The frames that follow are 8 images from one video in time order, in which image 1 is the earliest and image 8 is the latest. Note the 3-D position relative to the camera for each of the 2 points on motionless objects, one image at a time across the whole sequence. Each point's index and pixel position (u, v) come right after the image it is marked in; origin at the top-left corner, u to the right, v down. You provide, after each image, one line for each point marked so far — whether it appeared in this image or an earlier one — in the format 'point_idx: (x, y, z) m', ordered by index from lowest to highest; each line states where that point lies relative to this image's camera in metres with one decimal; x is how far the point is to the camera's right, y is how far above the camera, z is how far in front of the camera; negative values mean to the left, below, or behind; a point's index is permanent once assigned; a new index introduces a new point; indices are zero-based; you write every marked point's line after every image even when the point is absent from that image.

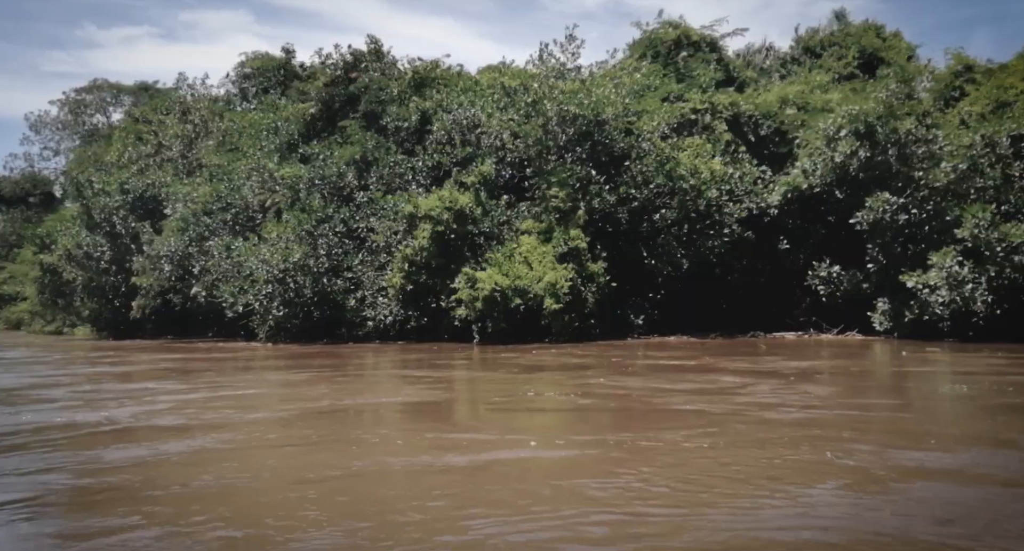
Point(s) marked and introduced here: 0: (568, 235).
0: (+1.2, +0.9, +19.7) m
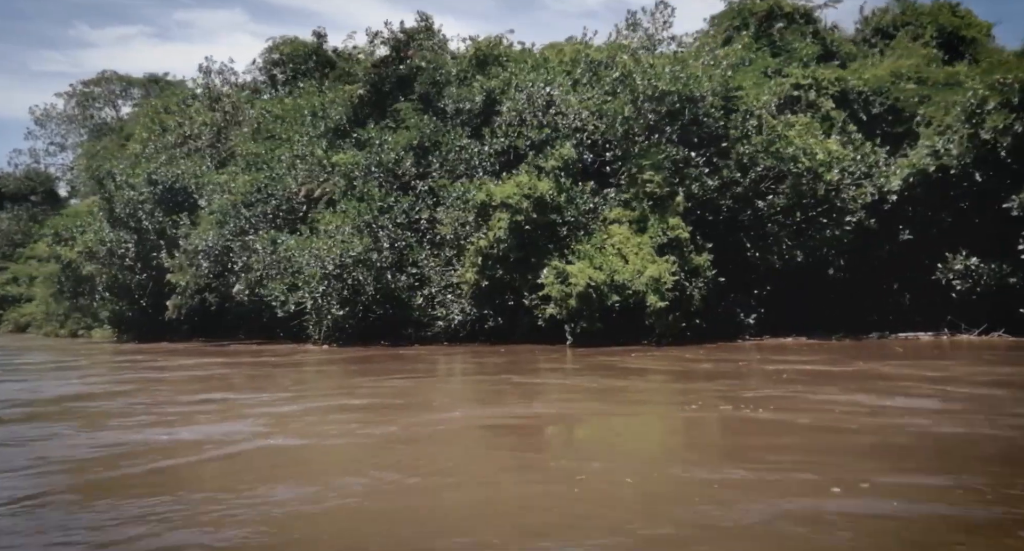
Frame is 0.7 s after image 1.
0: (+3.0, +1.0, +17.7) m
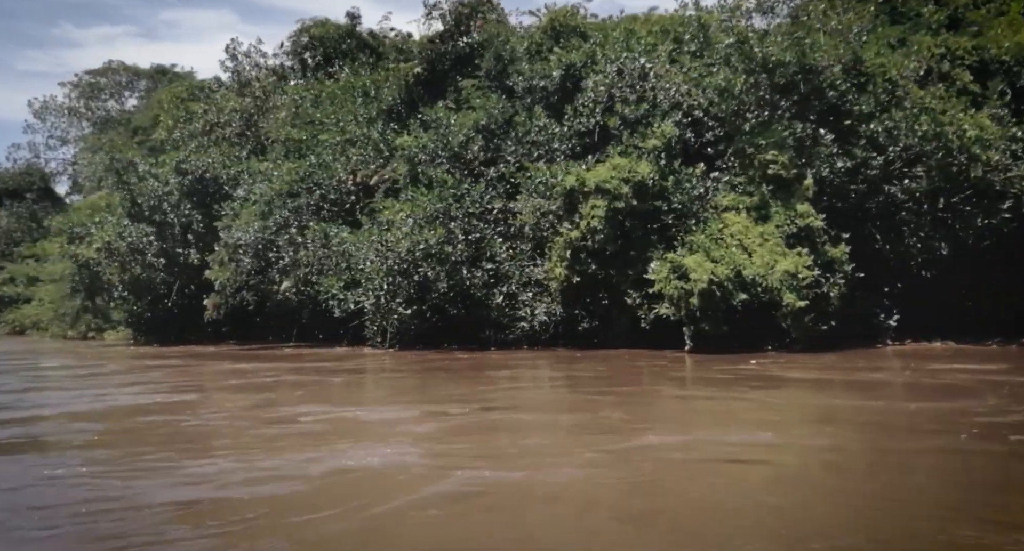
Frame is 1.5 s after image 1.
0: (+4.8, +1.1, +15.5) m
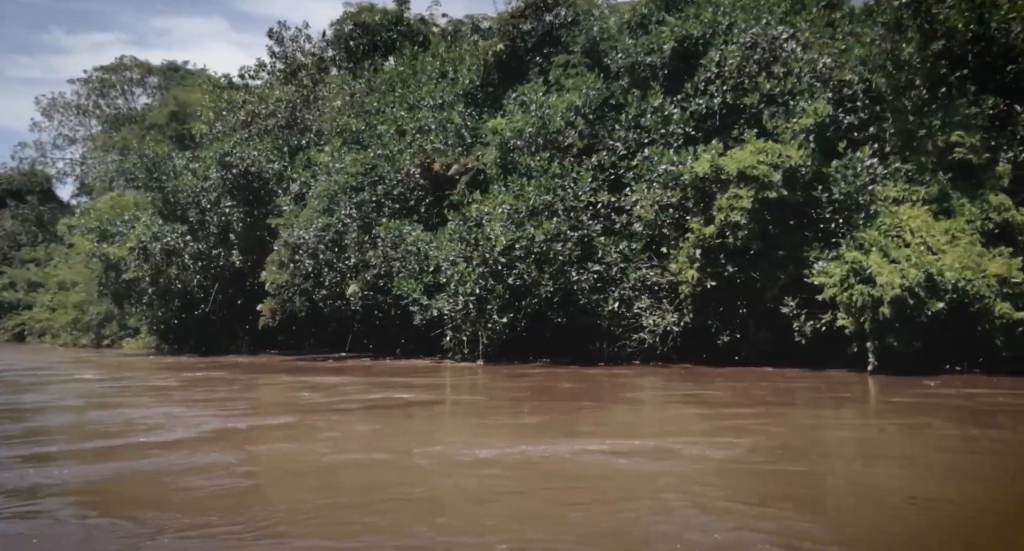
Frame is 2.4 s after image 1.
0: (+6.8, +1.0, +13.2) m
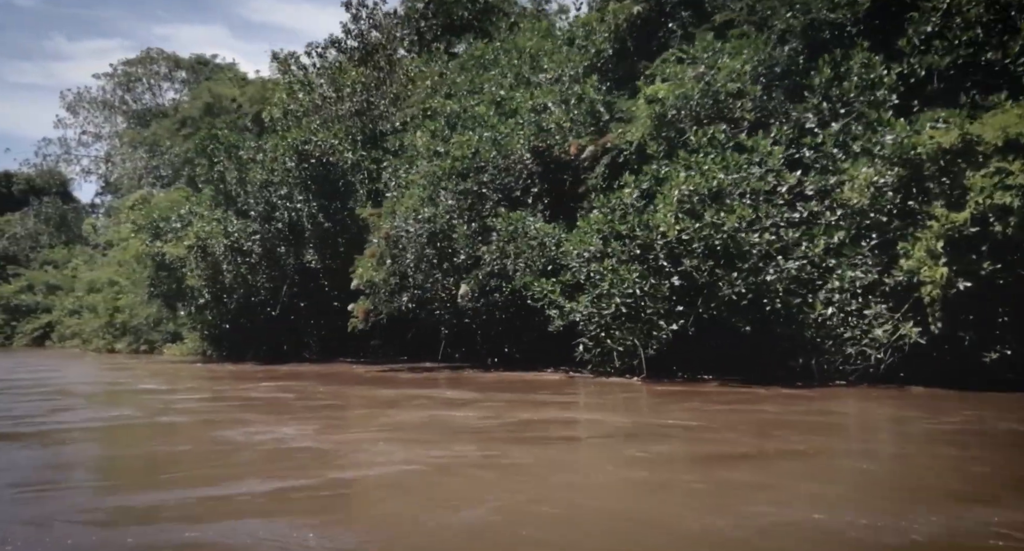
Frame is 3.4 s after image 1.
0: (+9.4, +1.1, +10.2) m
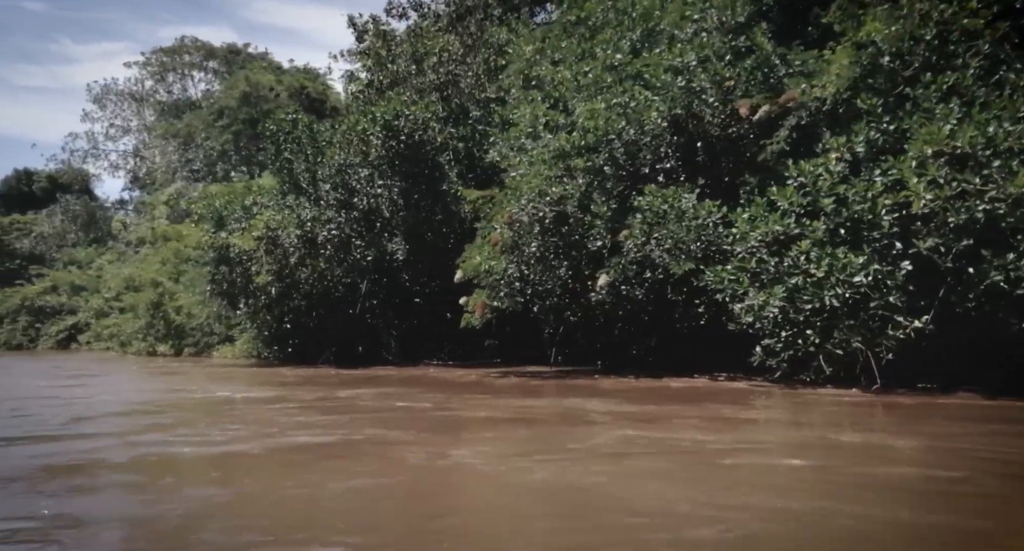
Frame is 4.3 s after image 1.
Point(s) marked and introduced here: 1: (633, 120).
0: (+11.8, +1.3, +7.4) m
1: (+2.1, +2.7, +15.6) m
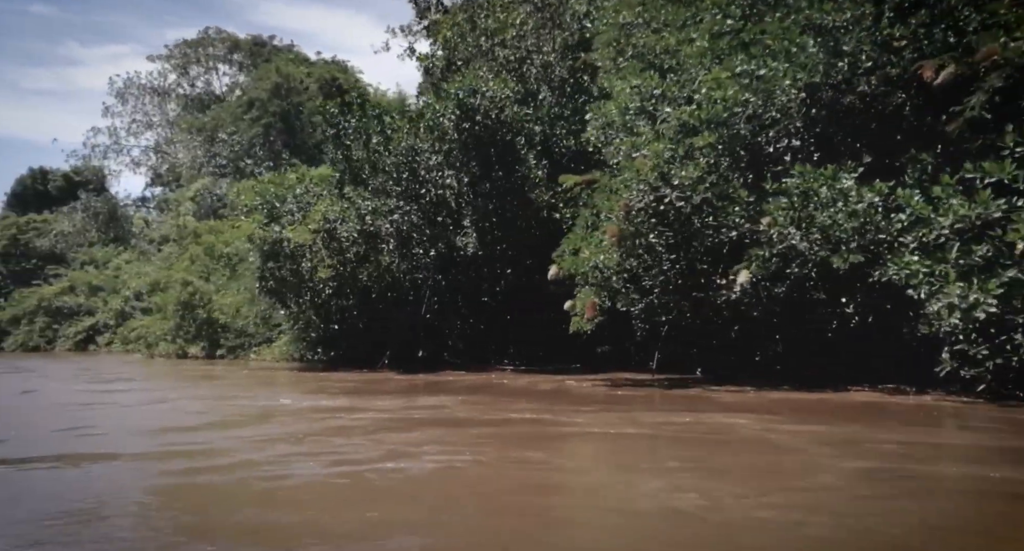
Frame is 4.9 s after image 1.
0: (+13.5, +1.4, +5.2) m
1: (+3.9, +2.8, +13.5) m
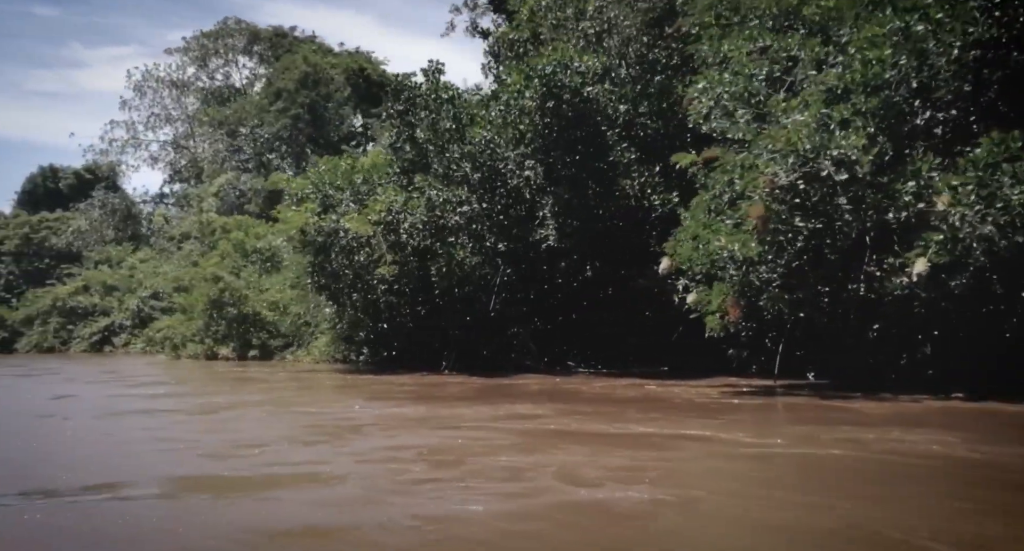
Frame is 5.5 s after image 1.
0: (+15.2, +1.6, +3.2) m
1: (+5.6, +2.9, +11.6) m
